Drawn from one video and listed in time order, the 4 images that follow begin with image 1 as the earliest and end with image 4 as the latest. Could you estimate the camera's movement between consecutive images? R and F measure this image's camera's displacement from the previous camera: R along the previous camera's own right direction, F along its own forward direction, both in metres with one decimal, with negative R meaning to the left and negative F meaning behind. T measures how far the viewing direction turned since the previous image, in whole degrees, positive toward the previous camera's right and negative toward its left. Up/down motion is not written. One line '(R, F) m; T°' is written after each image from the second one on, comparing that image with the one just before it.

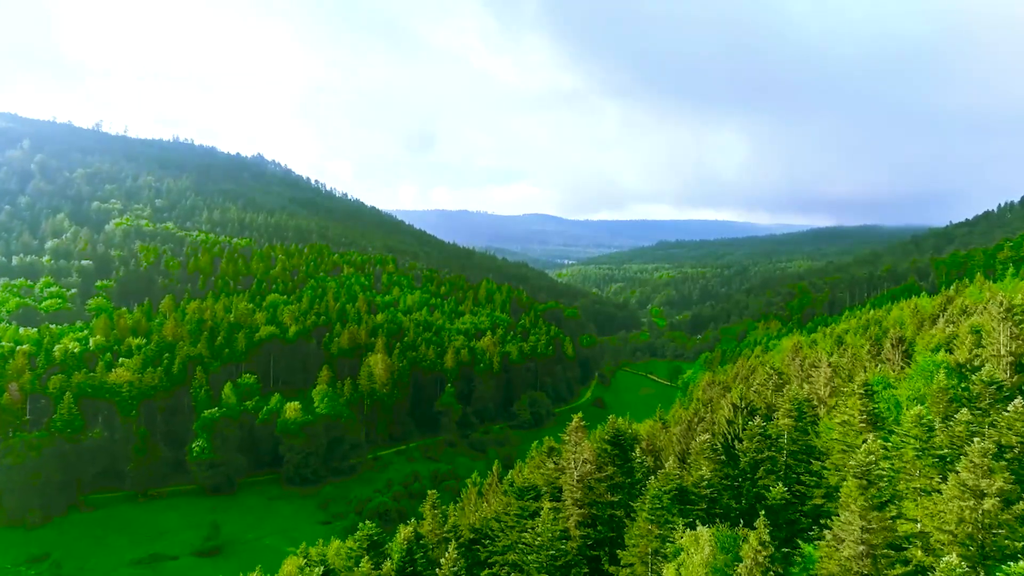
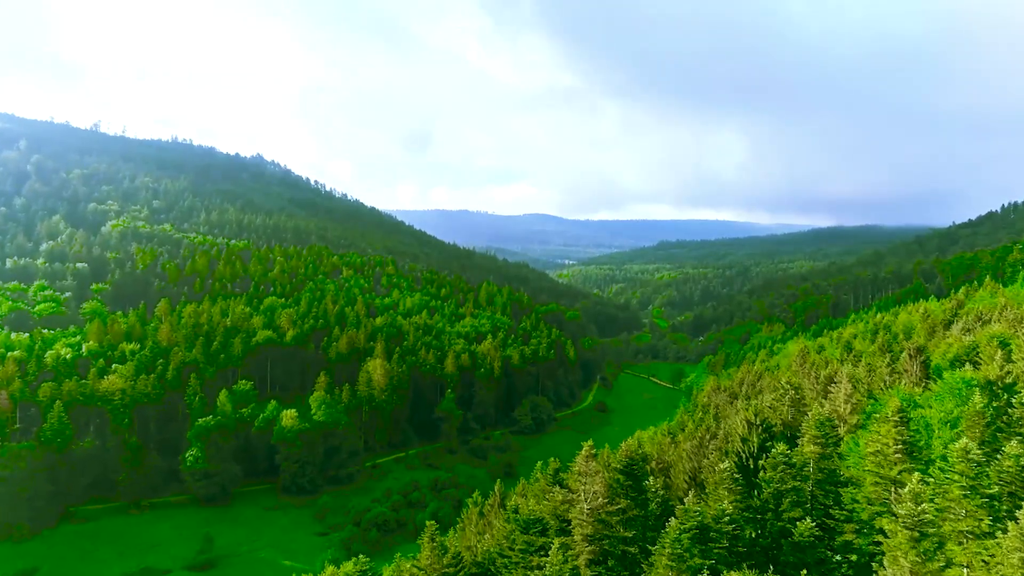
(-0.3, +2.9) m; 0°
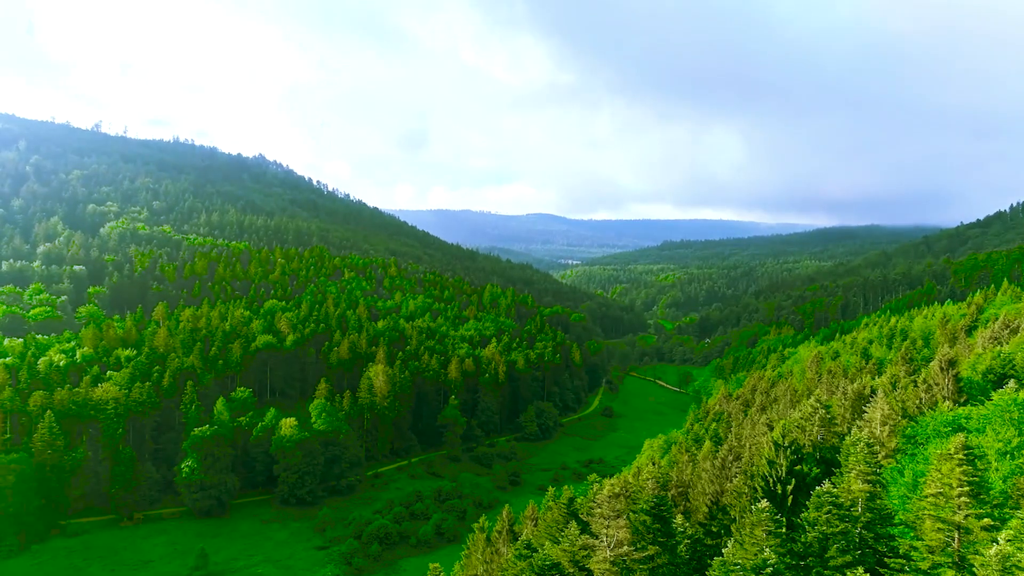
(-0.6, +3.9) m; 0°
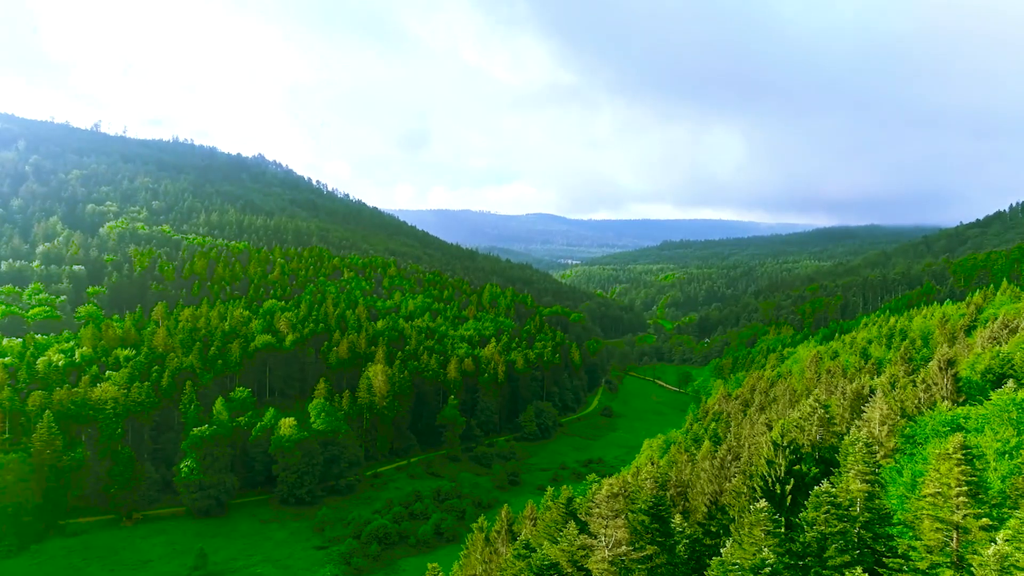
(+0.1, 0.0) m; 0°
